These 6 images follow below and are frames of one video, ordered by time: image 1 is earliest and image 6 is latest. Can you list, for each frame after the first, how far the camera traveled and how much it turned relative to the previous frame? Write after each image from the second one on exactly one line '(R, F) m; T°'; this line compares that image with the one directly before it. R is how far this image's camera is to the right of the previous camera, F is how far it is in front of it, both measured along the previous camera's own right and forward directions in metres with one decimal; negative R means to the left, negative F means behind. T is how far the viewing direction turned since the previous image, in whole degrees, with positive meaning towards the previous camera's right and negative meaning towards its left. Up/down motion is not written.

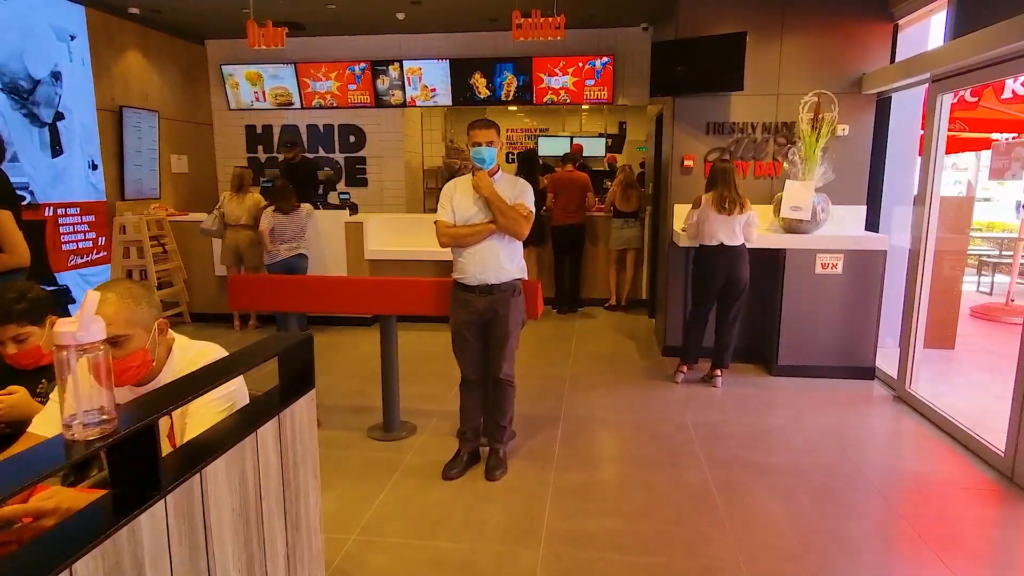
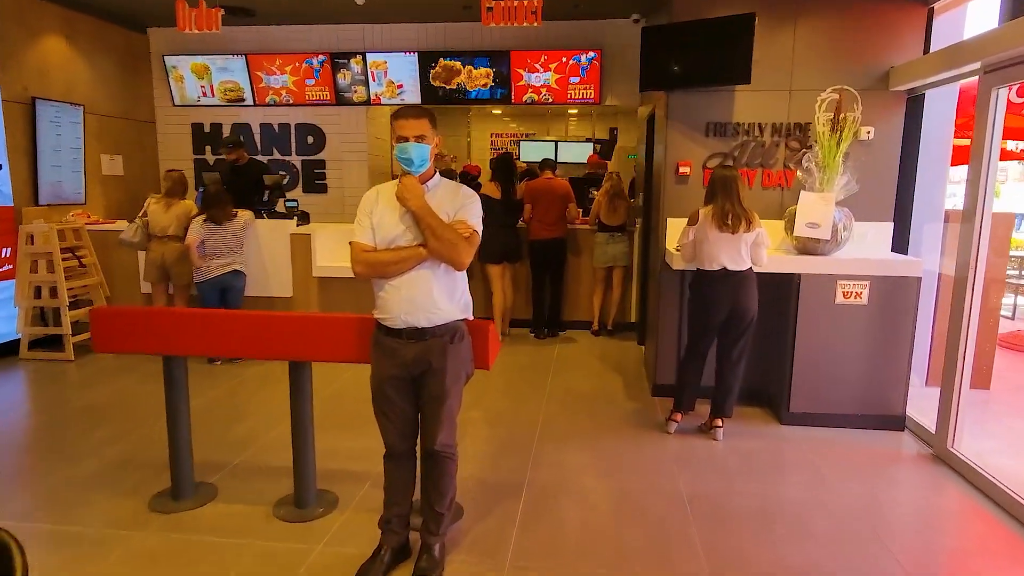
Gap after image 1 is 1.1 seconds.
(+0.2, +0.8) m; +1°
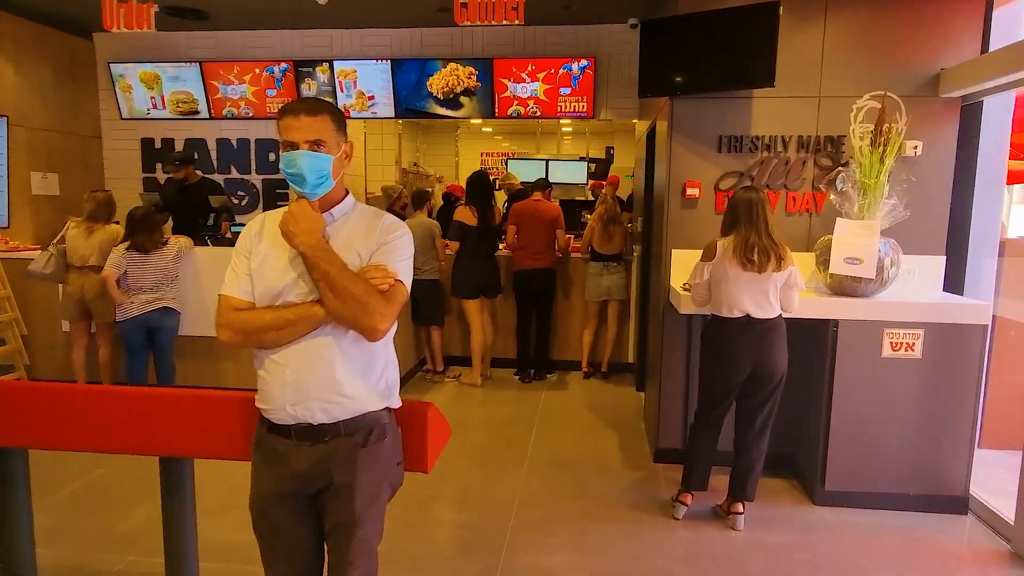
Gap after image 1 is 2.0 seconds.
(+0.1, +0.7) m; 0°
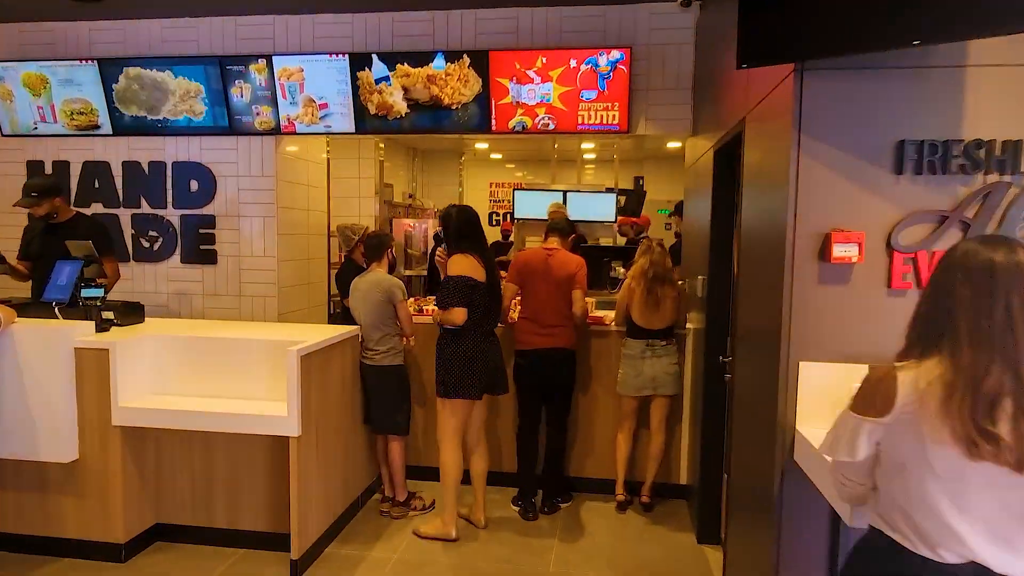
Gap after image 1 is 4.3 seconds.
(+0.1, +1.7) m; -2°
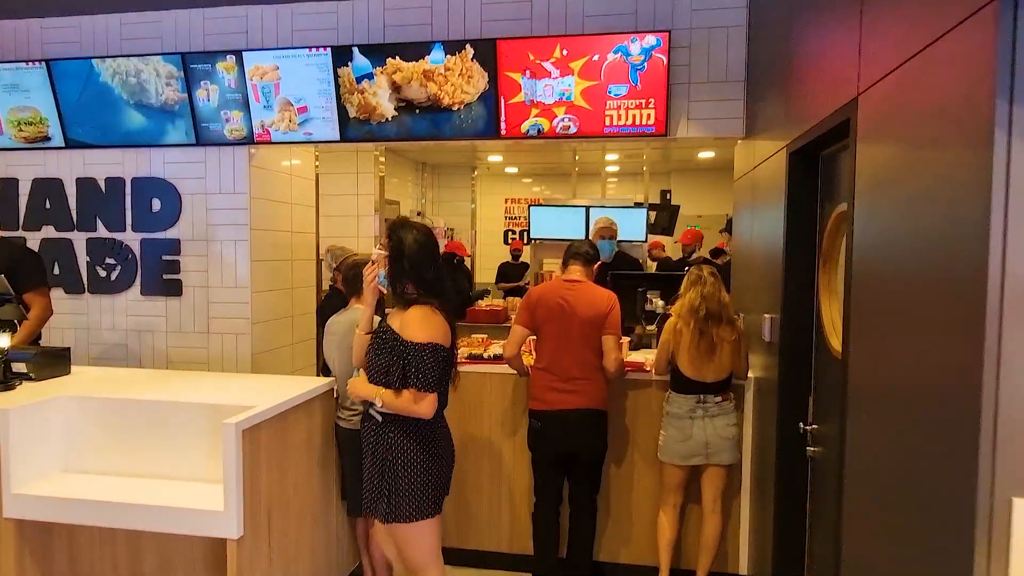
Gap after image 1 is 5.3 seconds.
(0.0, +0.7) m; -2°
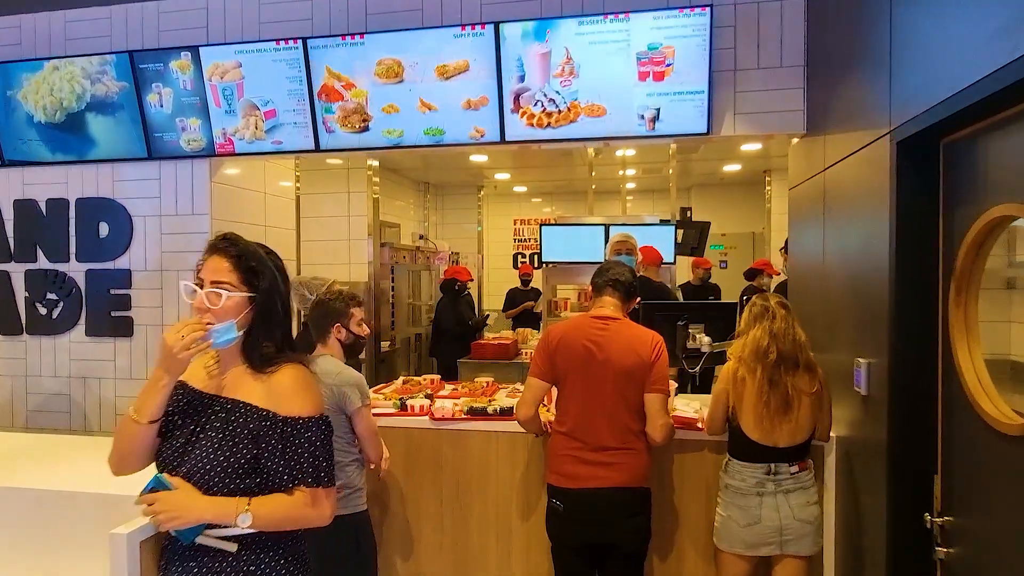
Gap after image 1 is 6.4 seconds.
(0.0, +0.6) m; -1°
